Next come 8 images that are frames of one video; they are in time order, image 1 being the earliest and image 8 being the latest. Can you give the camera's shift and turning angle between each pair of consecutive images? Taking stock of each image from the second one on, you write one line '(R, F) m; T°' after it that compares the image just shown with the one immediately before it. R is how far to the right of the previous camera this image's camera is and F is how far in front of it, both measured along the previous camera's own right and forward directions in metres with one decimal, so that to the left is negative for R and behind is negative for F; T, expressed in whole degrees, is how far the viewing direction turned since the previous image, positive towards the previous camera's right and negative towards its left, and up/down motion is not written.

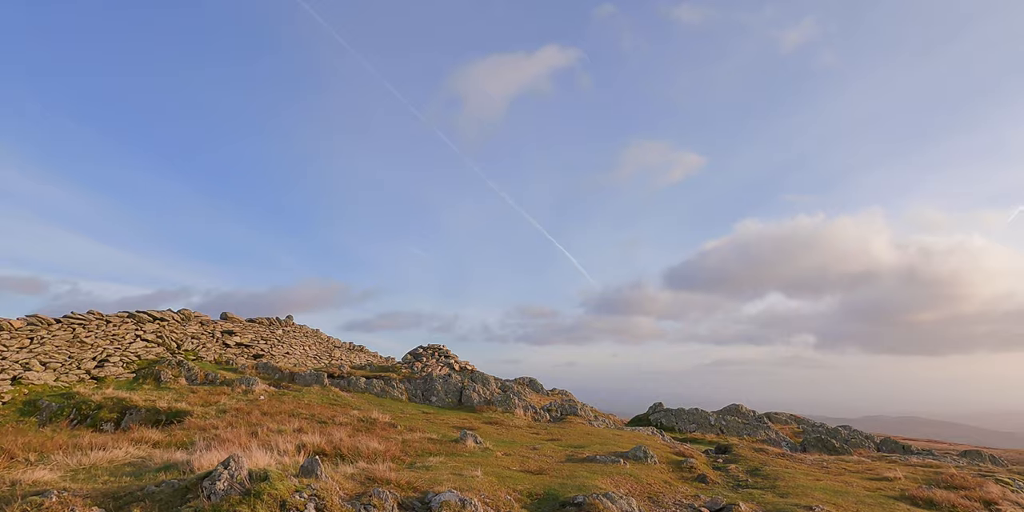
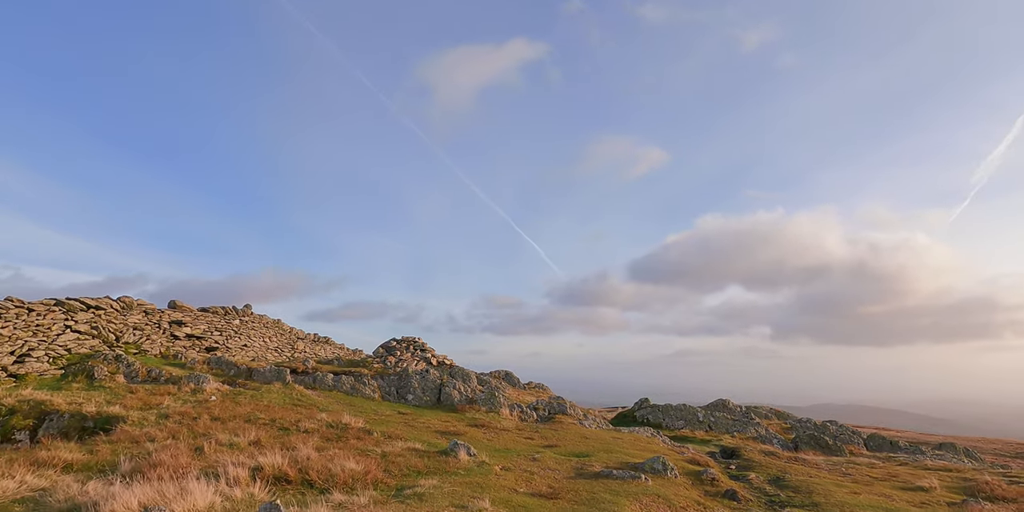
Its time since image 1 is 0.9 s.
(-1.2, +3.3) m; +4°
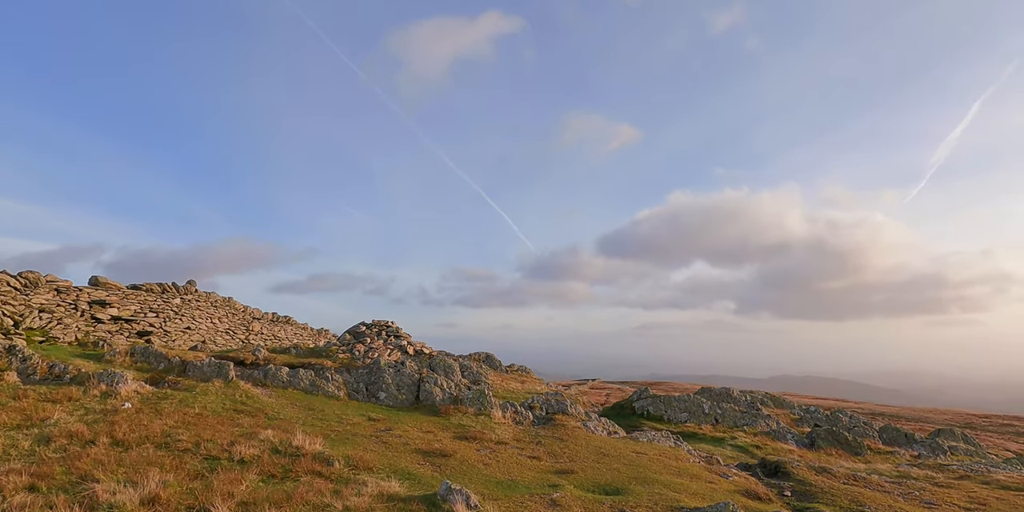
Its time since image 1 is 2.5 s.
(-1.2, +5.7) m; +3°
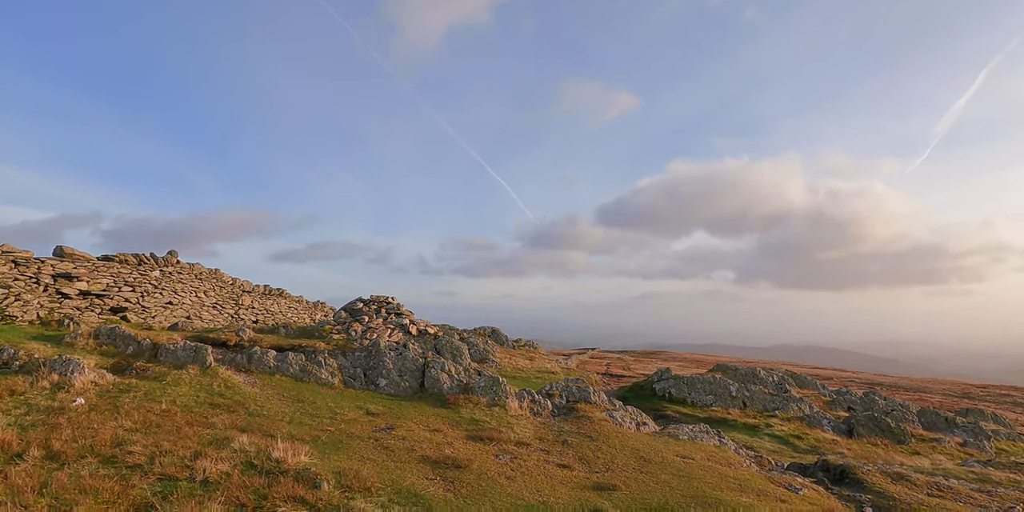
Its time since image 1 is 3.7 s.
(-0.8, +3.7) m; 0°
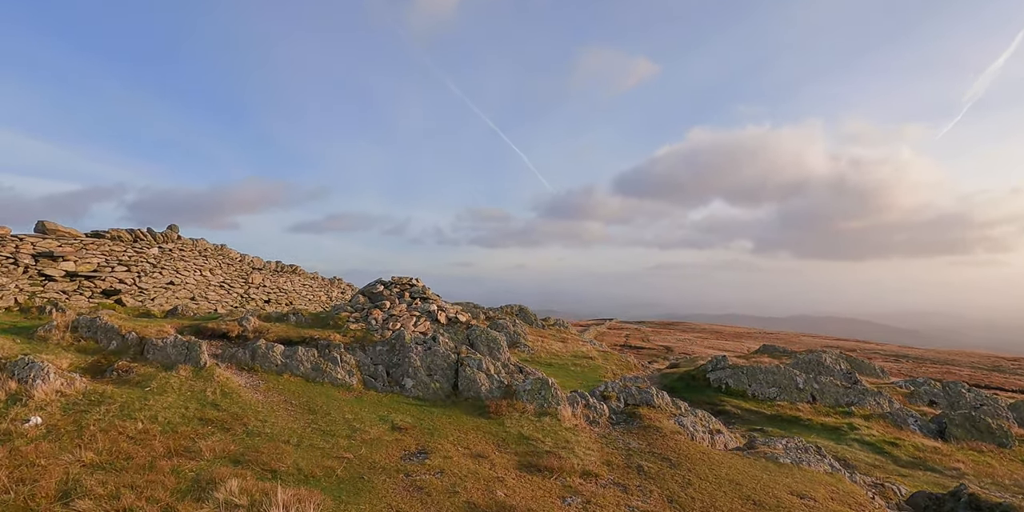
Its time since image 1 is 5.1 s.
(-1.4, +4.3) m; -2°
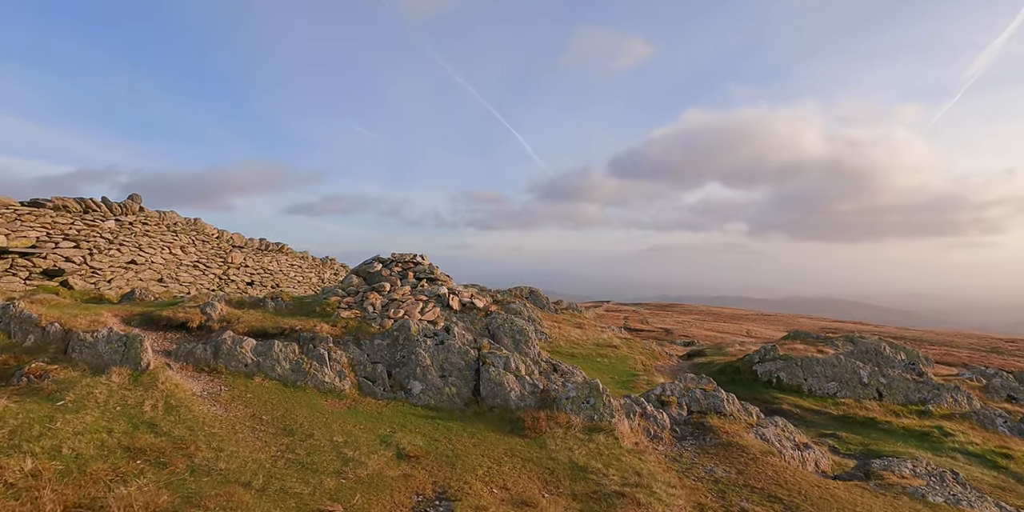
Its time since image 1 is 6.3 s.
(-1.3, +4.8) m; 0°
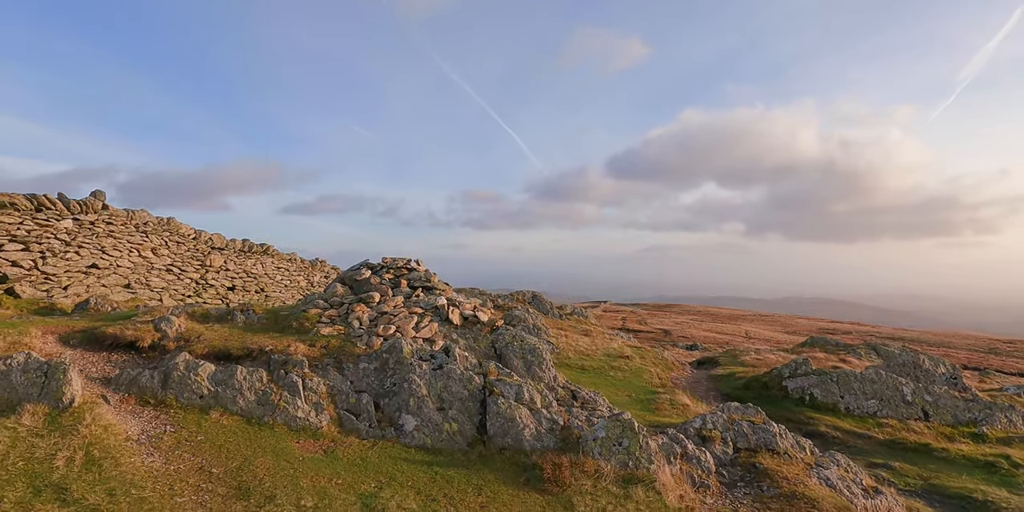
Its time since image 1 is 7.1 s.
(-0.4, +2.9) m; 0°
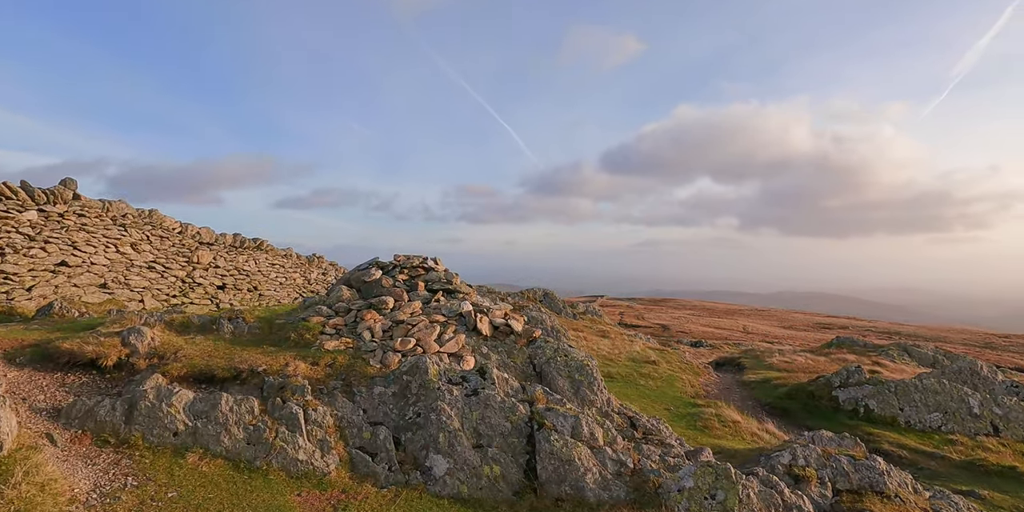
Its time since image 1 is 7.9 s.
(-1.3, +2.8) m; +1°
